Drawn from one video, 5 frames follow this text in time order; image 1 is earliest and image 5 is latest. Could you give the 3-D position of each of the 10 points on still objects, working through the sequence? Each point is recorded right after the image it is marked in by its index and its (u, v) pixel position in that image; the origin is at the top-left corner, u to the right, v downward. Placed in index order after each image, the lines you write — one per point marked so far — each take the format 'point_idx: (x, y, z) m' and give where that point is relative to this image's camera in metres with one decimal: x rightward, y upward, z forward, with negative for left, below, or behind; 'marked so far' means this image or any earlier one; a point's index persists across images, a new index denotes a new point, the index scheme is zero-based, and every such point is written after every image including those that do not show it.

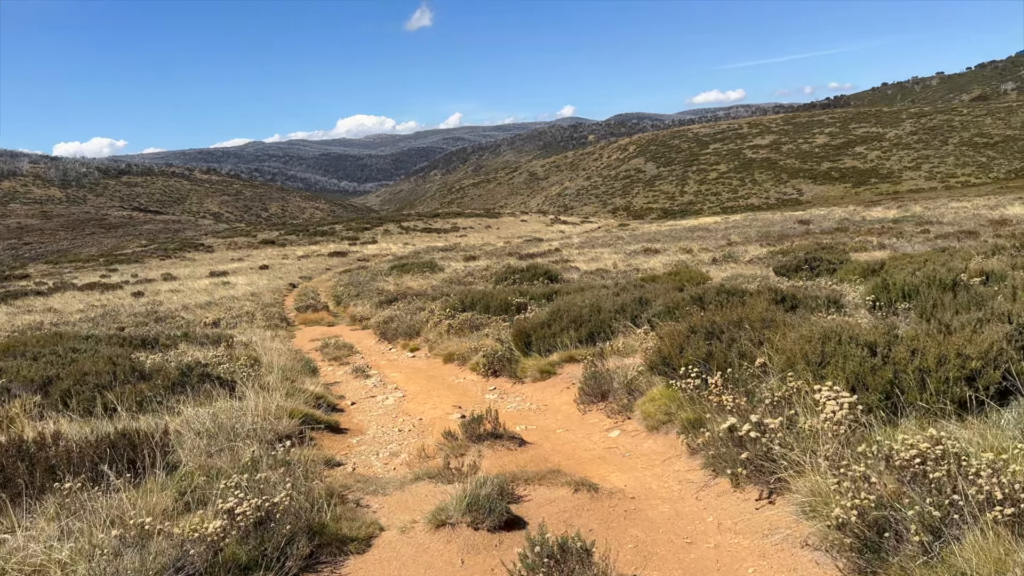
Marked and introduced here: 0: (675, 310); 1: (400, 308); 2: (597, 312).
0: (+1.7, -0.2, +8.1) m
1: (-2.5, -0.4, +17.6) m
2: (+1.0, -0.3, +9.3) m
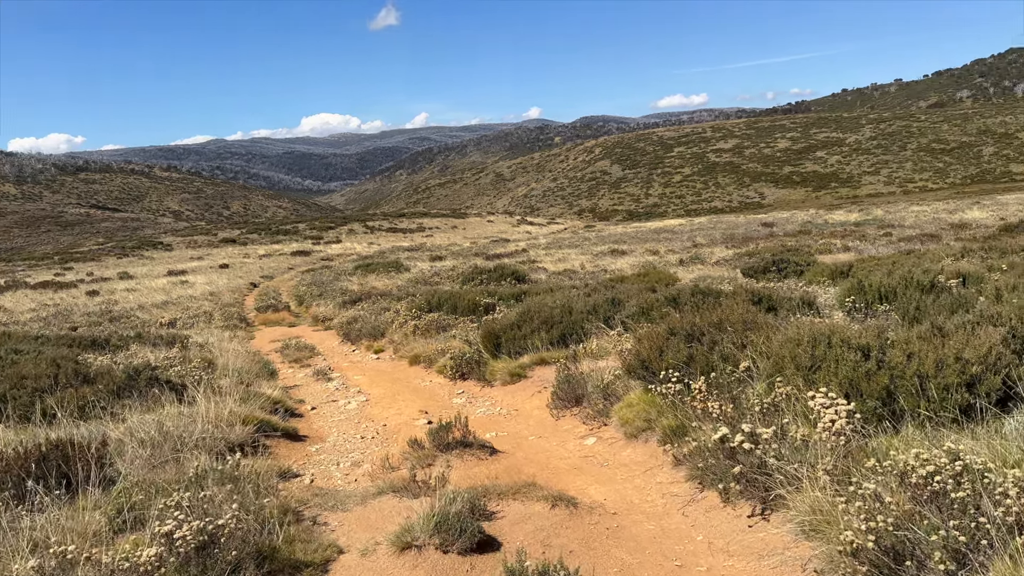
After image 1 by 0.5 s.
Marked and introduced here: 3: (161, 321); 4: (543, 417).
0: (+1.4, -0.2, +7.8) m
1: (-3.2, -0.4, +17.2) m
2: (+0.6, -0.3, +9.0) m
3: (-8.3, -0.8, +18.9) m
4: (+0.2, -1.0, +6.2) m
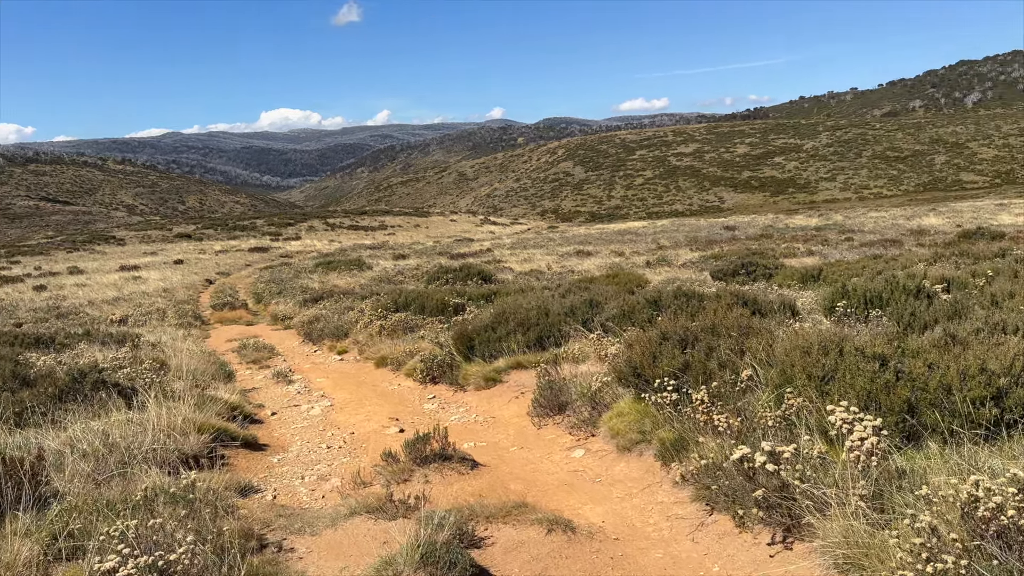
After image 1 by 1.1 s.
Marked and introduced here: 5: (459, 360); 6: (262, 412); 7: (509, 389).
0: (+1.2, -0.3, +7.5) m
1: (-3.9, -0.4, +16.6) m
2: (+0.4, -0.3, +8.6) m
3: (-9.1, -0.7, +18.1) m
4: (+0.1, -1.0, +5.8) m
5: (-0.5, -0.8, +8.4) m
6: (-2.4, -1.2, +7.7) m
7: (0.0, -0.9, +7.2) m
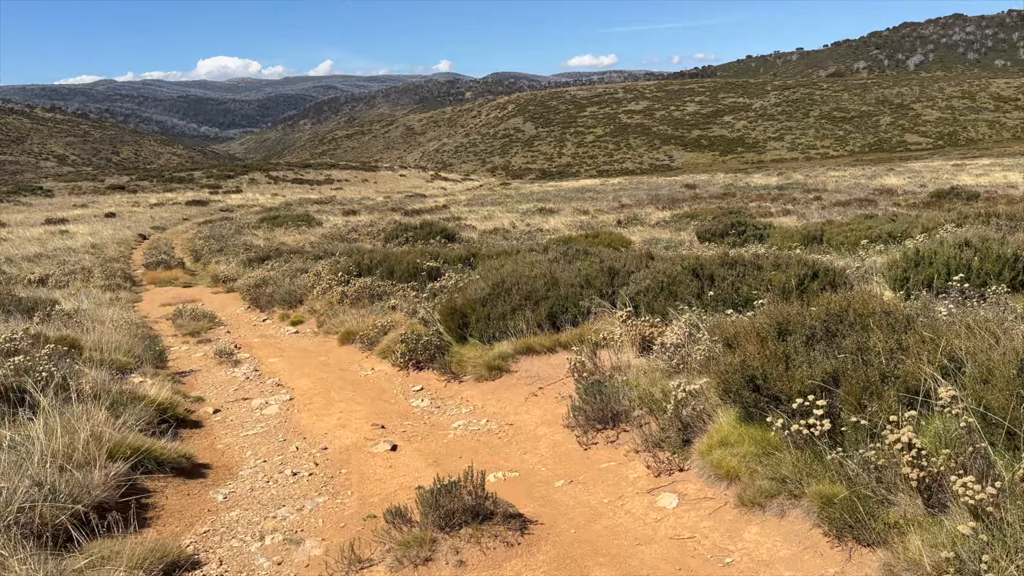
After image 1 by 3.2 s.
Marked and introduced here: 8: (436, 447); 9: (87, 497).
0: (+1.2, 0.0, +6.0) m
1: (-4.4, +0.4, +14.8) m
2: (+0.4, 0.0, +7.1) m
3: (-9.7, +0.2, +16.0) m
4: (+0.3, -0.8, +4.3) m
5: (-0.5, -0.5, +6.8) m
6: (-2.3, -0.9, +6.0) m
7: (+0.1, -0.7, +5.7) m
8: (-0.4, -0.9, +4.5) m
9: (-1.8, -0.9, +3.4) m
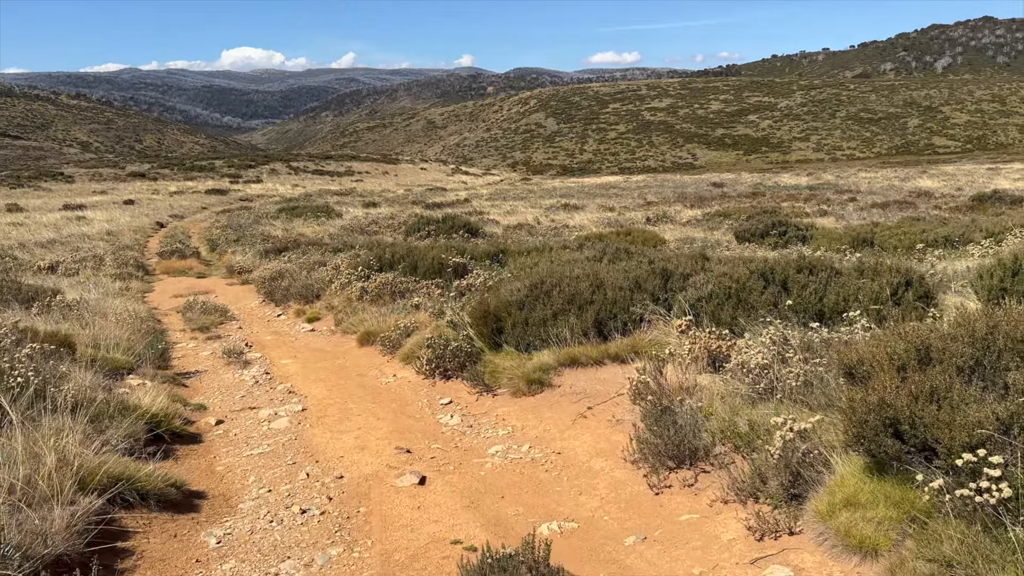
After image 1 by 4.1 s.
0: (+1.5, 0.0, +5.3) m
1: (-3.9, +0.5, +14.1) m
2: (+0.7, 0.0, +6.3) m
3: (-9.2, +0.4, +15.4) m
4: (+0.5, -0.9, +3.6) m
5: (-0.2, -0.5, +6.1) m
6: (-2.1, -0.9, +5.3) m
7: (+0.3, -0.7, +4.9) m
8: (-0.2, -0.9, +3.8) m
9: (-1.6, -0.9, +2.7) m
